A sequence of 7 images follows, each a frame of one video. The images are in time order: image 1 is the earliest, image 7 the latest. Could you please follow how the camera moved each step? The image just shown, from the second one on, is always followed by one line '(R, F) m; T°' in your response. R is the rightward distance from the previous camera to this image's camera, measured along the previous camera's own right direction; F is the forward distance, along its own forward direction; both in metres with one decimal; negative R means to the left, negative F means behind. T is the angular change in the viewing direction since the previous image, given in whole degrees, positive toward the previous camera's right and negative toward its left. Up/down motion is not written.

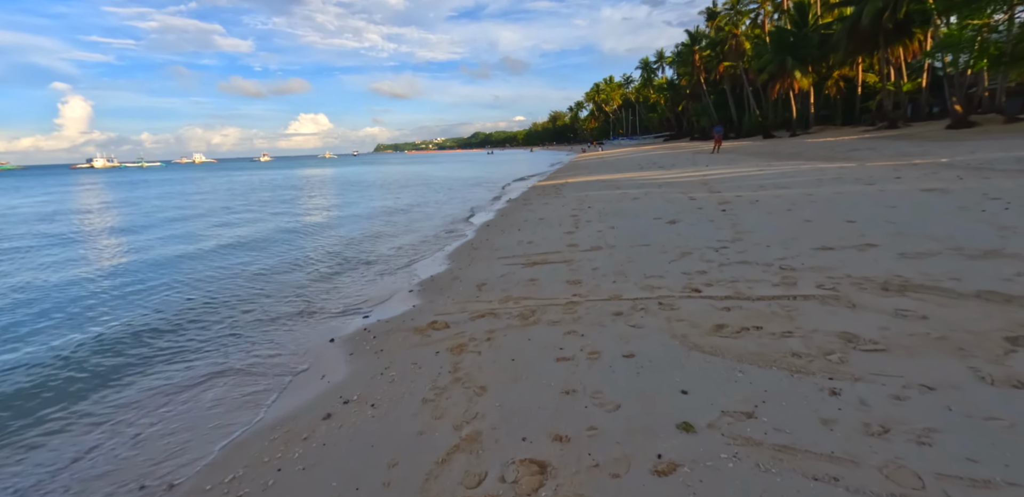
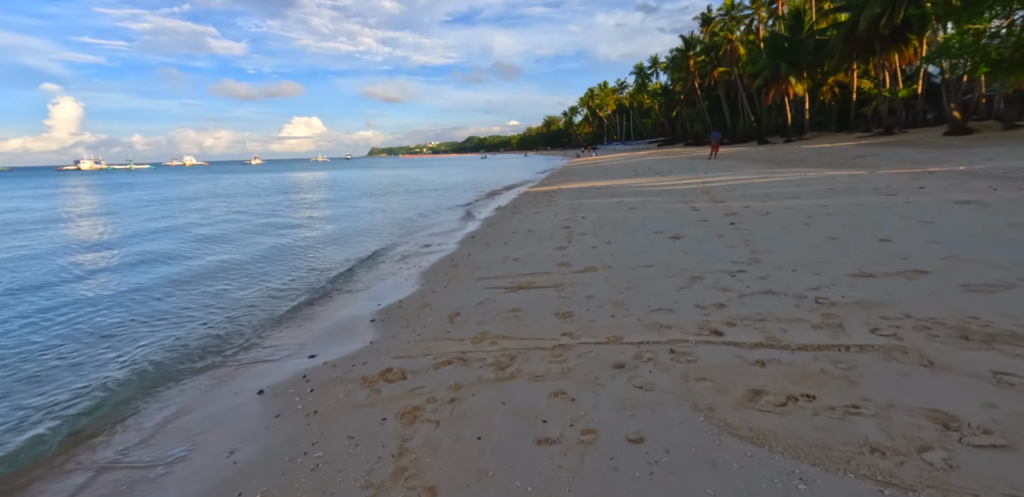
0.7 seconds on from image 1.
(+0.2, +1.1) m; +1°
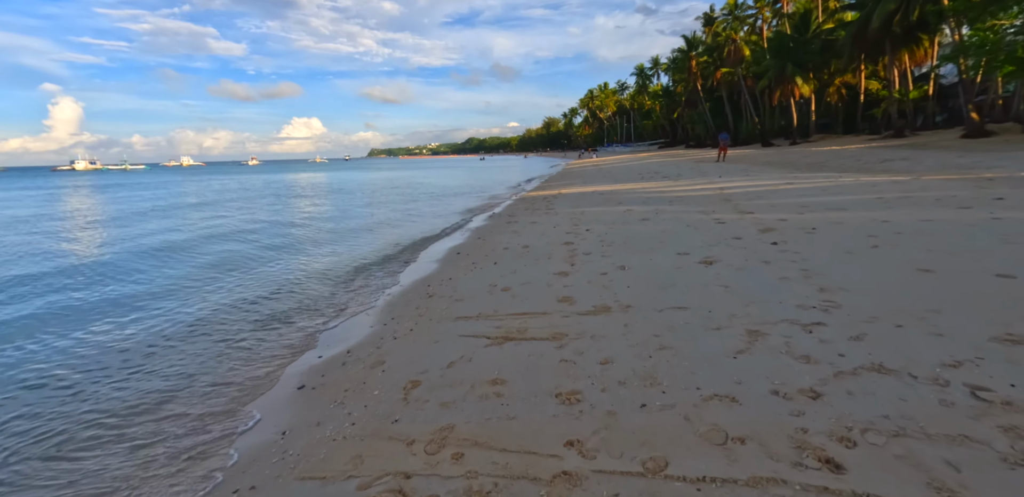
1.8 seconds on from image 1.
(+0.1, +1.7) m; 0°
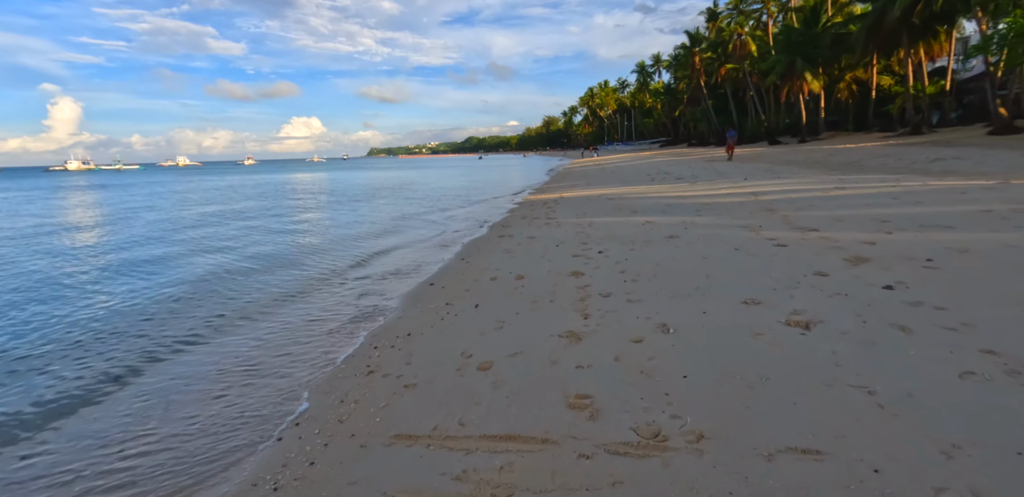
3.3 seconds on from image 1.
(+0.1, +2.4) m; 0°
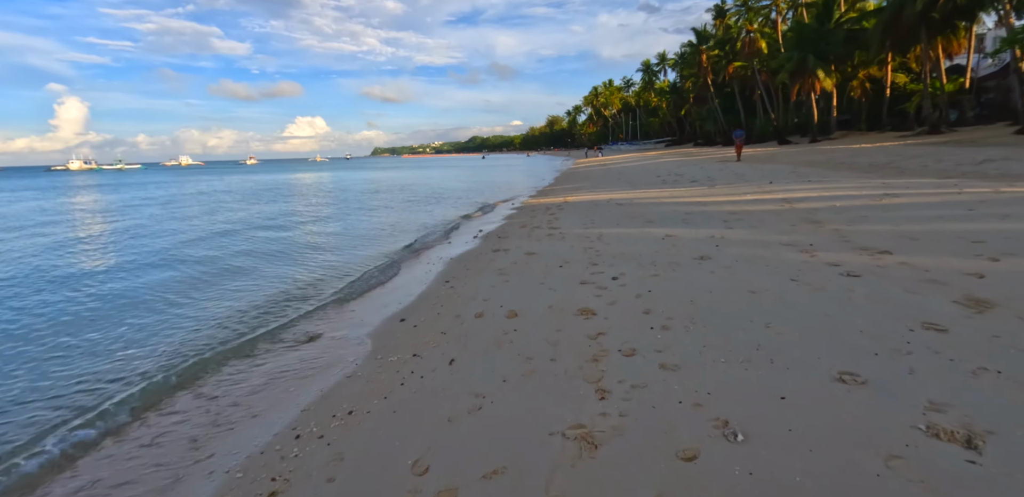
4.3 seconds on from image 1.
(+0.1, +1.6) m; 0°
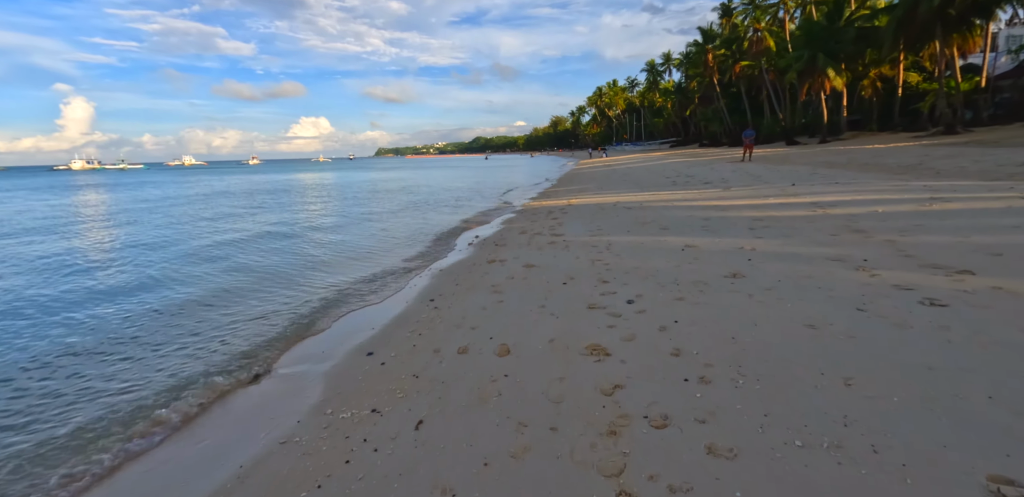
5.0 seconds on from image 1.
(+0.1, +1.2) m; 0°
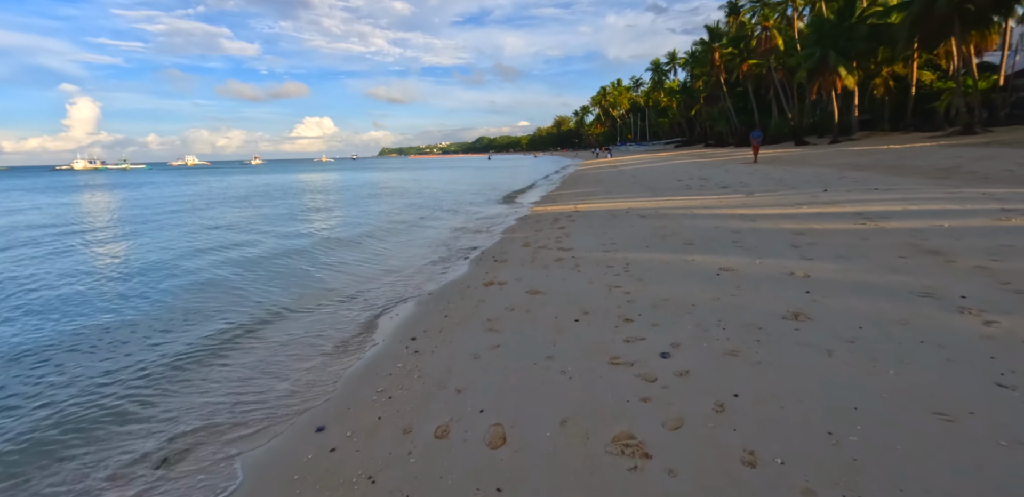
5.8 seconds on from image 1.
(0.0, +1.3) m; 0°
